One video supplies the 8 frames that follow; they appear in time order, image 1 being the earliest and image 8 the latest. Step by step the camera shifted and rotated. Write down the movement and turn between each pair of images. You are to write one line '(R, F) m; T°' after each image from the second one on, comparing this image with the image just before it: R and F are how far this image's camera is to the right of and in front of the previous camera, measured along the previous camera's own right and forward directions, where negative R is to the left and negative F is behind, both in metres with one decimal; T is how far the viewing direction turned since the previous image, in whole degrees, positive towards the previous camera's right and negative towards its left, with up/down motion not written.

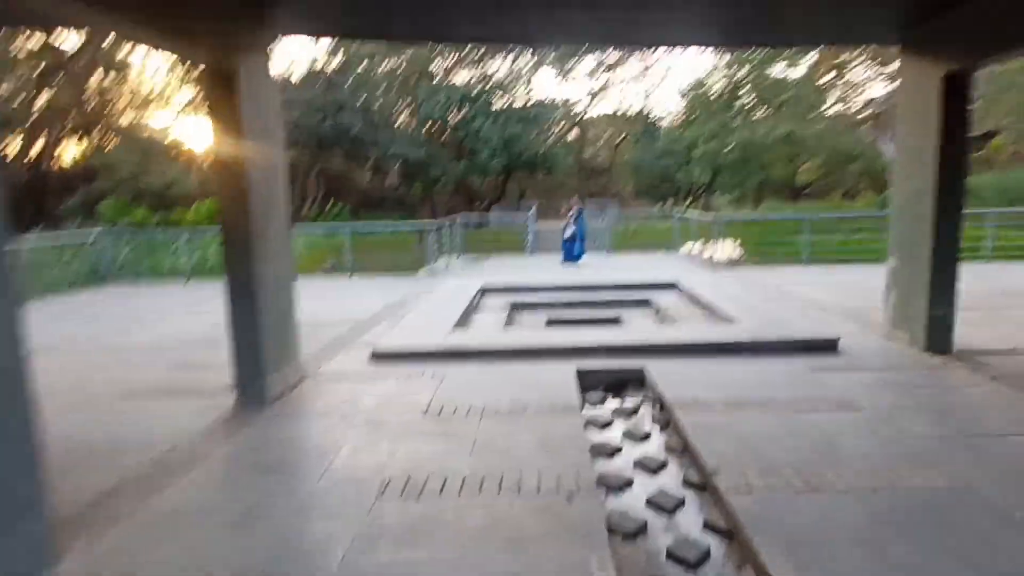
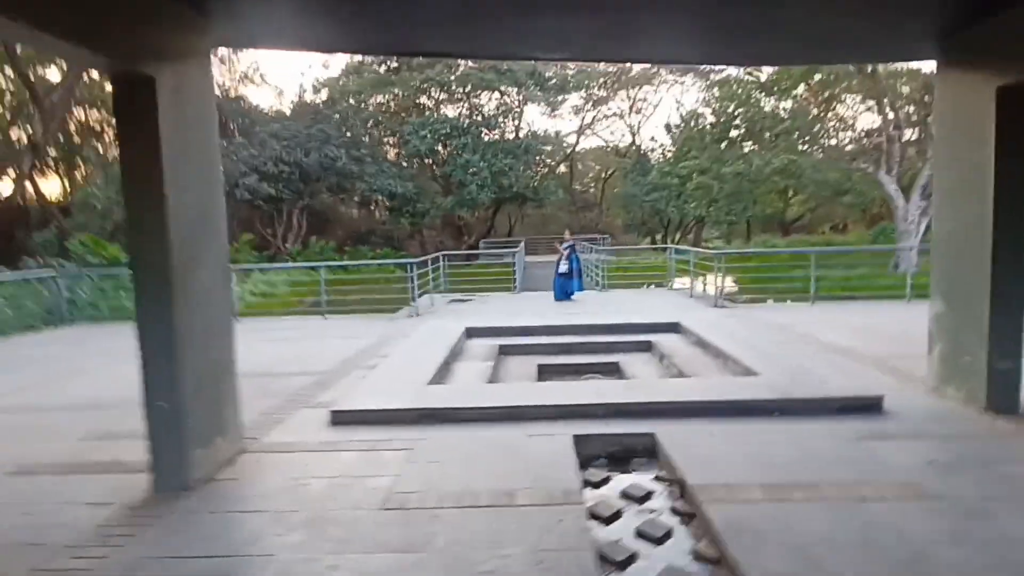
(0.0, +0.7) m; +1°
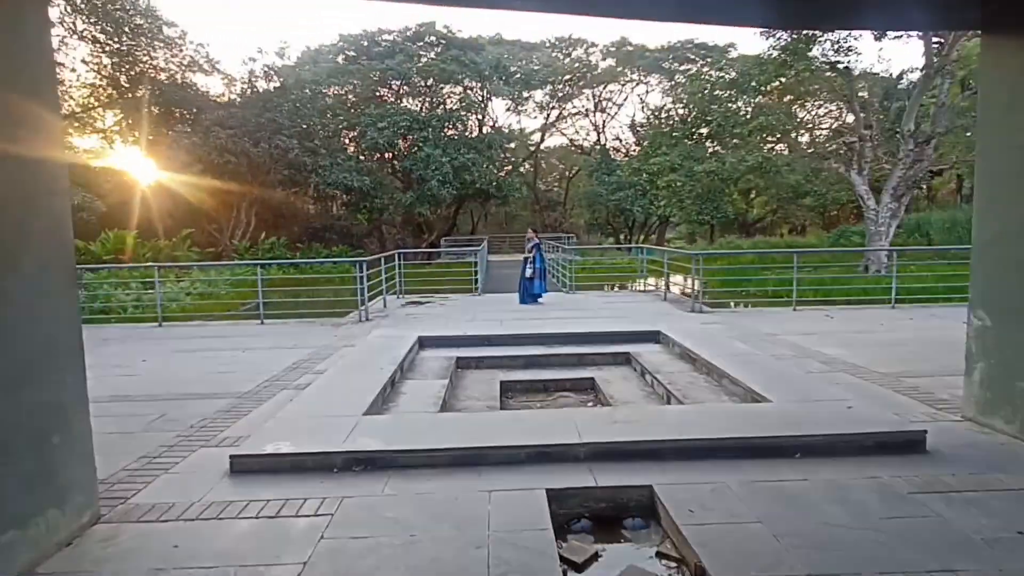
(0.0, +0.8) m; +4°
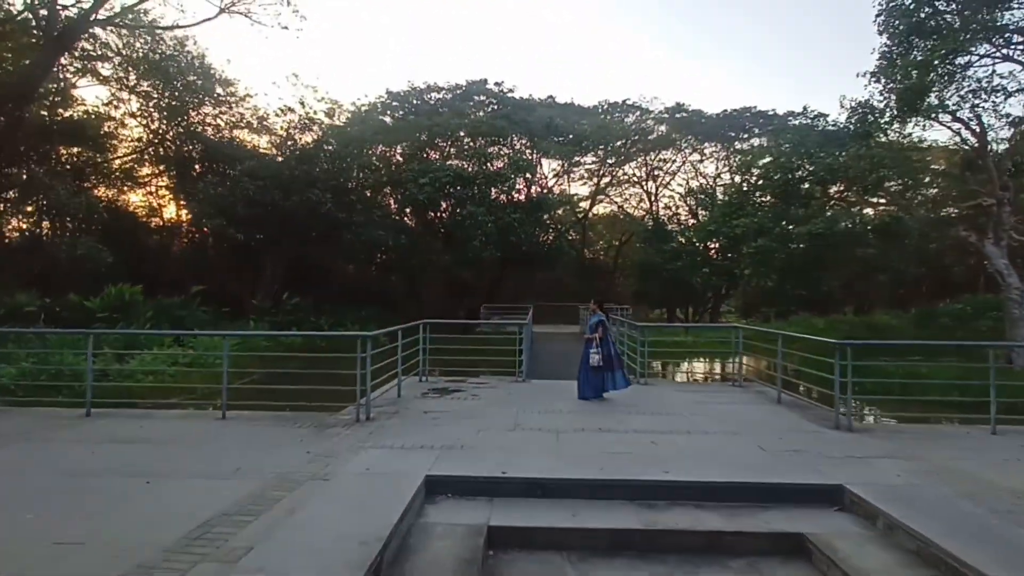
(-0.2, +2.4) m; -4°
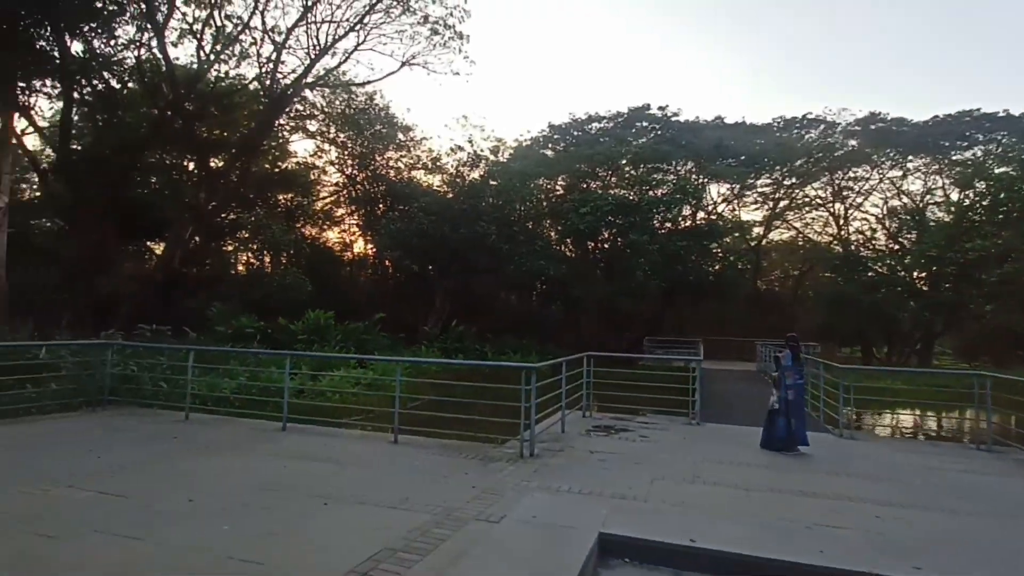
(-0.2, +0.4) m; -16°
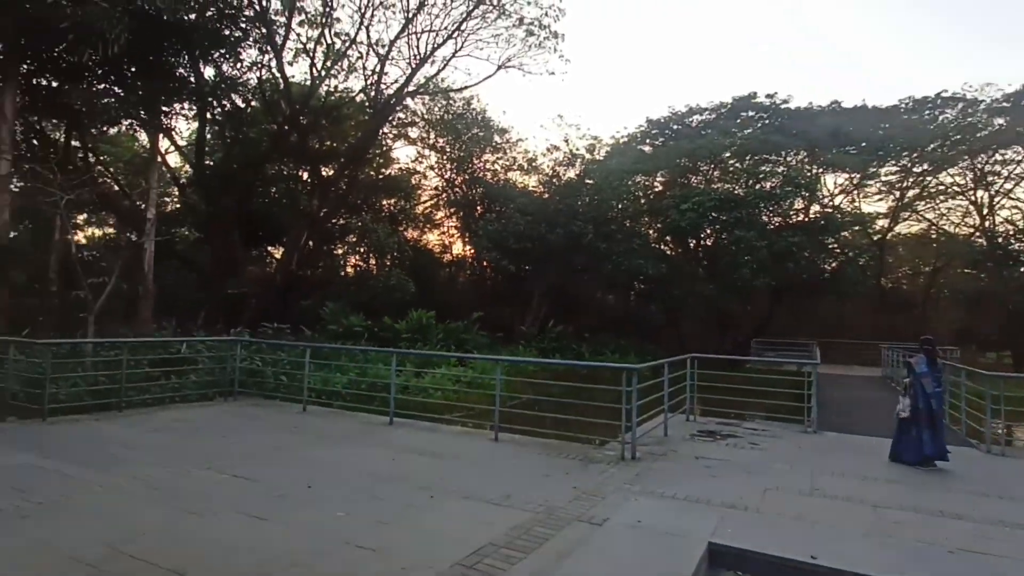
(-0.1, 0.0) m; -9°
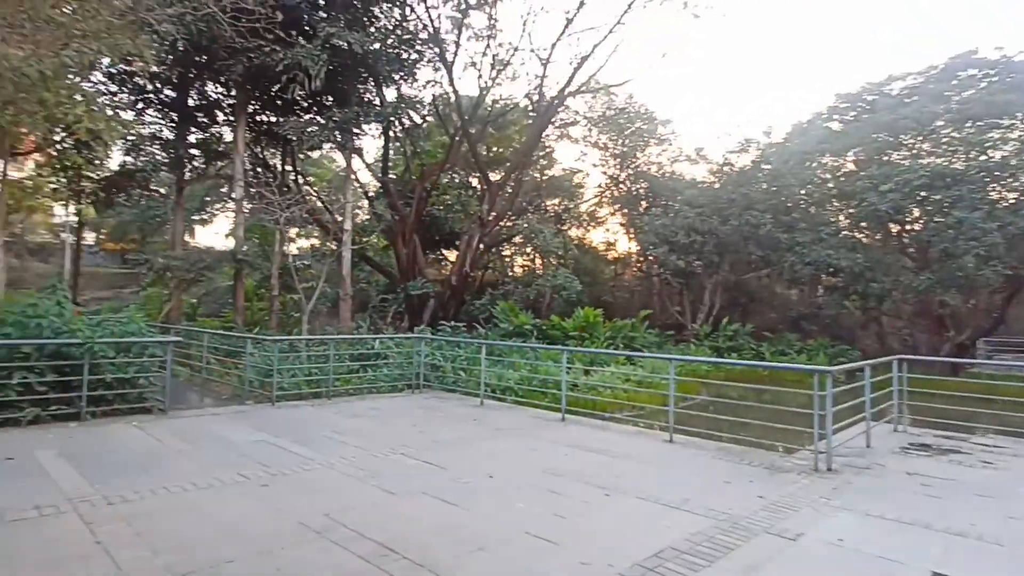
(-0.1, 0.0) m; -16°
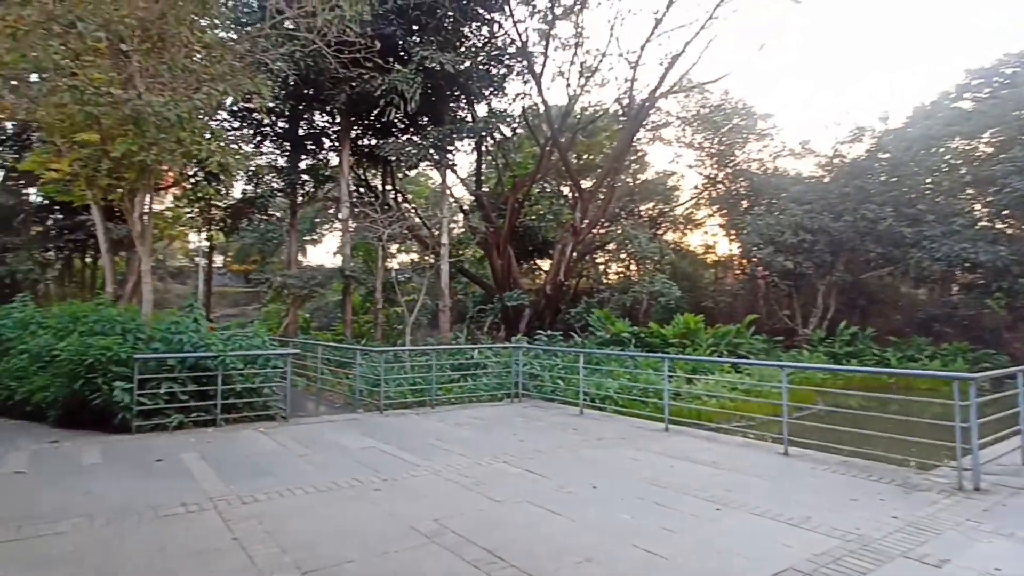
(0.0, 0.0) m; -9°
